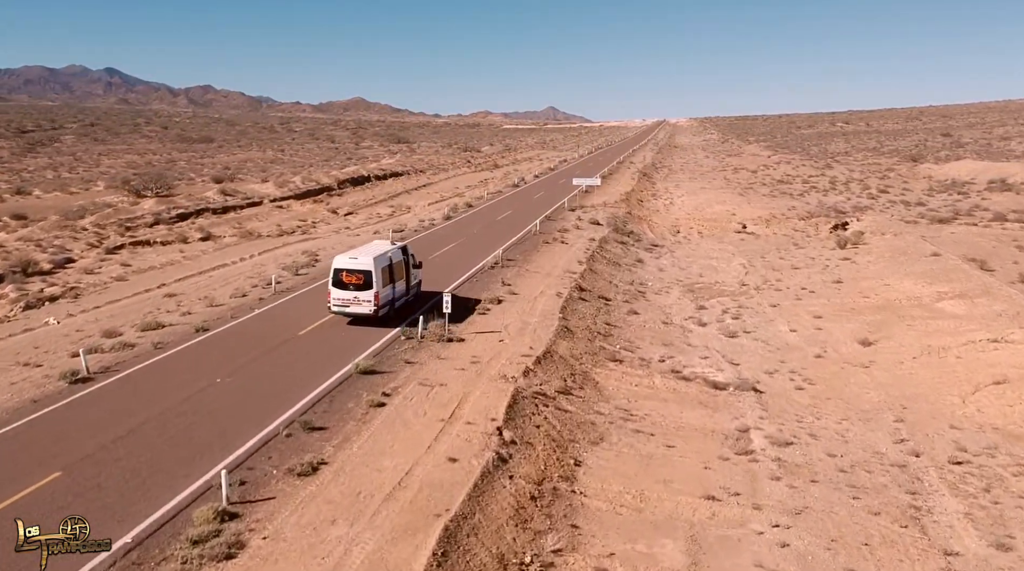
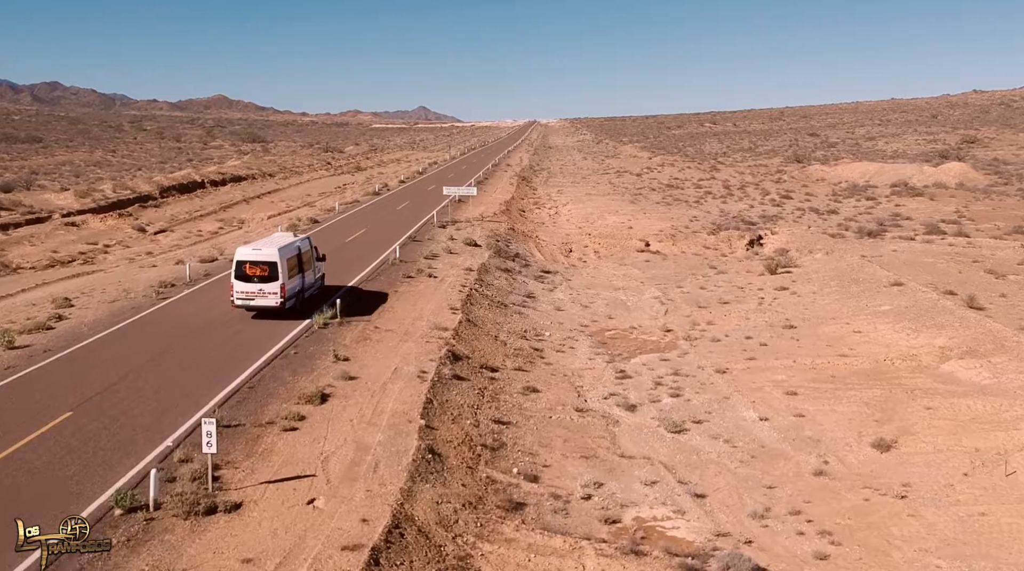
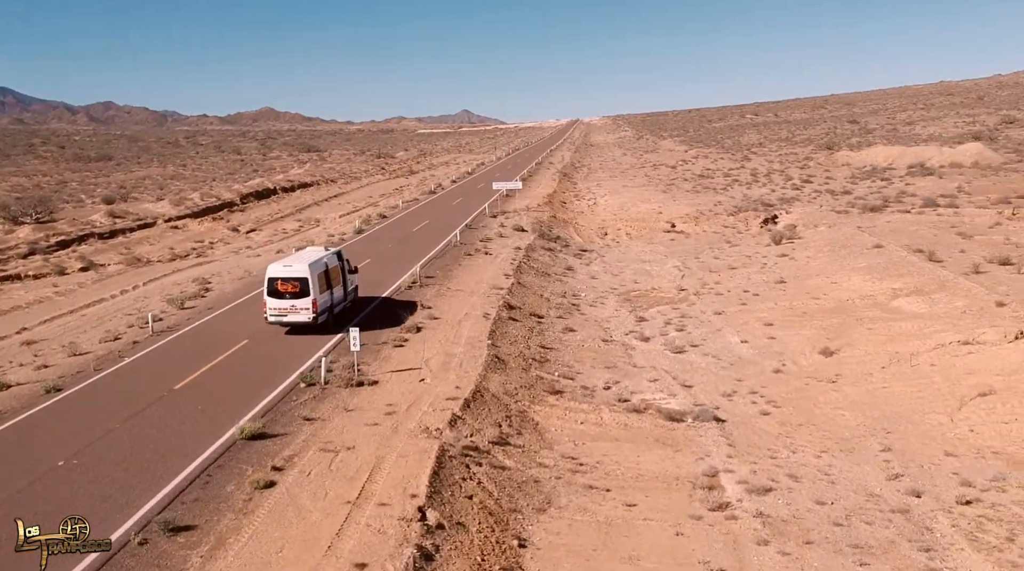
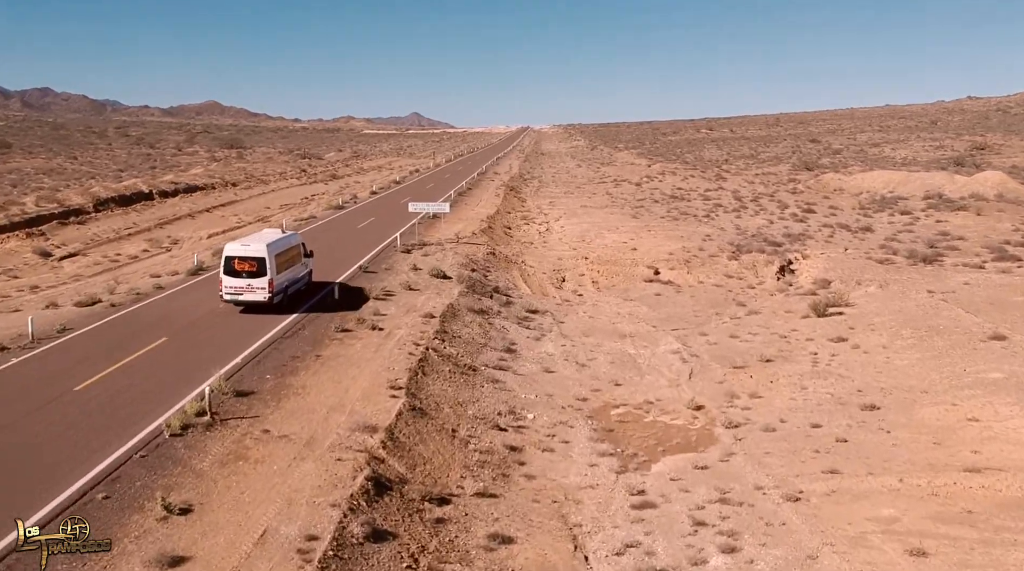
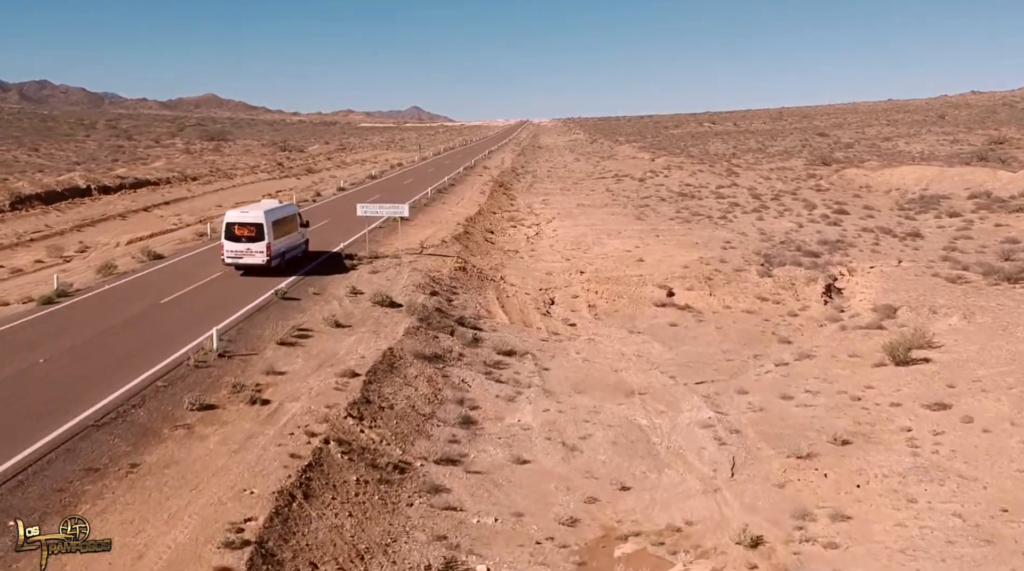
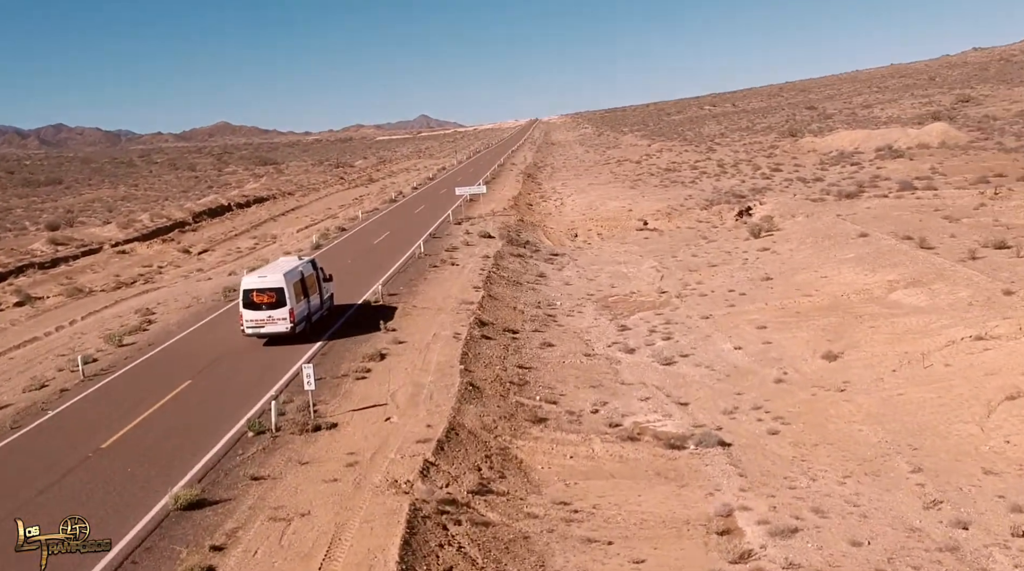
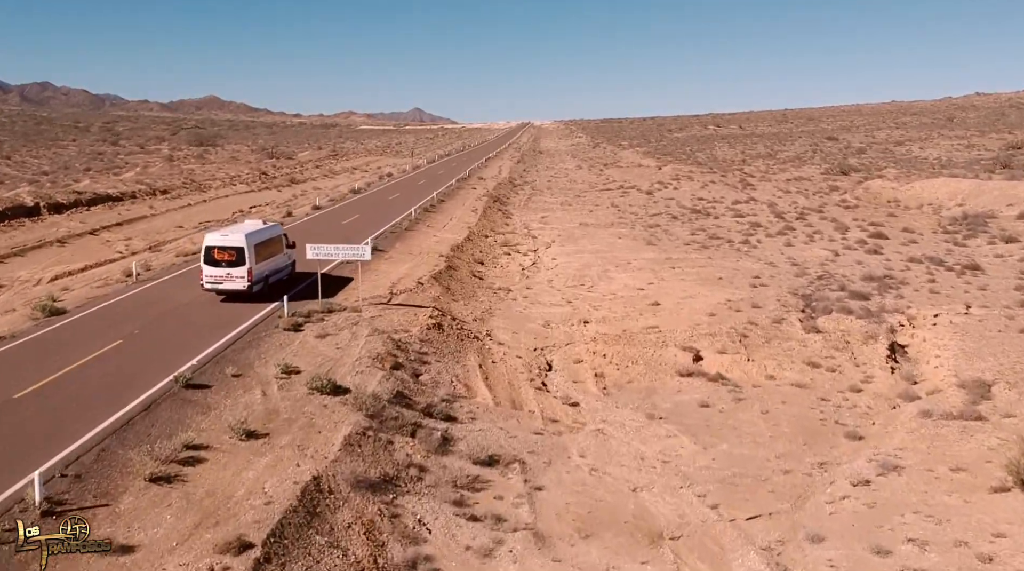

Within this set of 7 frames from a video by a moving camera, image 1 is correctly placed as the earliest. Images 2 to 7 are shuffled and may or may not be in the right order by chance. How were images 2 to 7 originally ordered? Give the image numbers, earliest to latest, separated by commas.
3, 6, 2, 4, 5, 7
